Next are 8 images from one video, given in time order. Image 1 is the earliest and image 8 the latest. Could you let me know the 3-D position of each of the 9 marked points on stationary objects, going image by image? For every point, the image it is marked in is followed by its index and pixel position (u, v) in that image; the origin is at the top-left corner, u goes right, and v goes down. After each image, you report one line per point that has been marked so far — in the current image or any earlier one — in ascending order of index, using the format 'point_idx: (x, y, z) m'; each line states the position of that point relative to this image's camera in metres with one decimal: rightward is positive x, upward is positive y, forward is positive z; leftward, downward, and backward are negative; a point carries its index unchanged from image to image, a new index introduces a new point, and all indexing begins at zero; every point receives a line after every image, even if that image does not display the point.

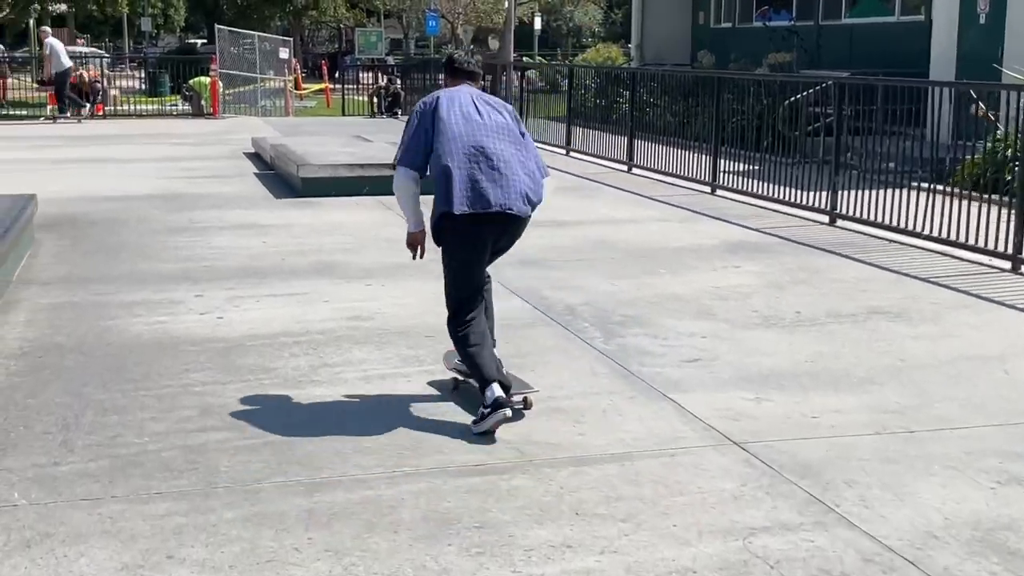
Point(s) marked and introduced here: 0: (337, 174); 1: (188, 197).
0: (-1.7, +1.1, +13.2) m
1: (-3.0, +0.8, +12.9) m
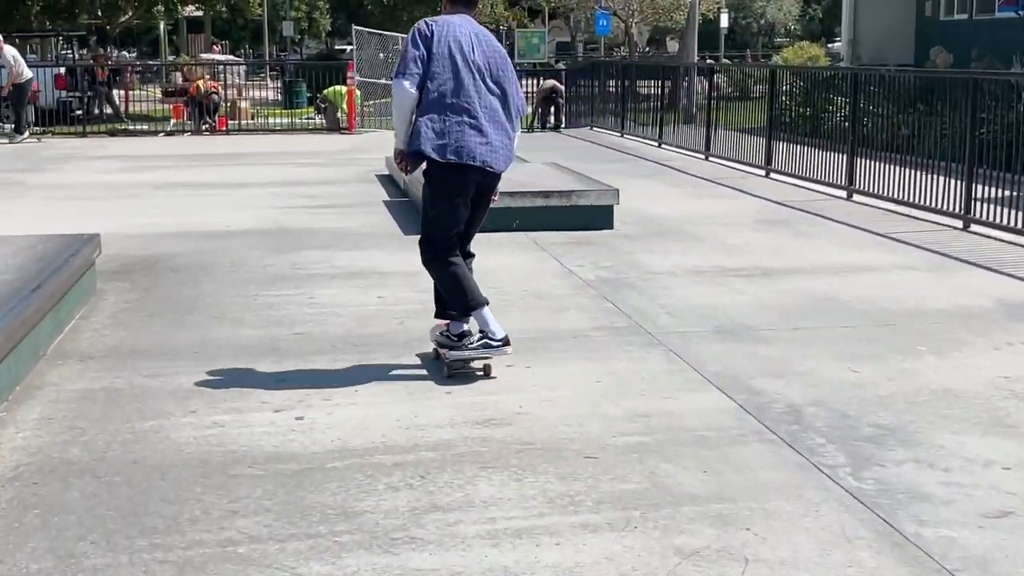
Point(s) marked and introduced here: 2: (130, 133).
0: (-0.2, +0.6, +10.6) m
1: (-1.6, +0.4, +10.5) m
2: (-5.1, +1.9, +19.1) m
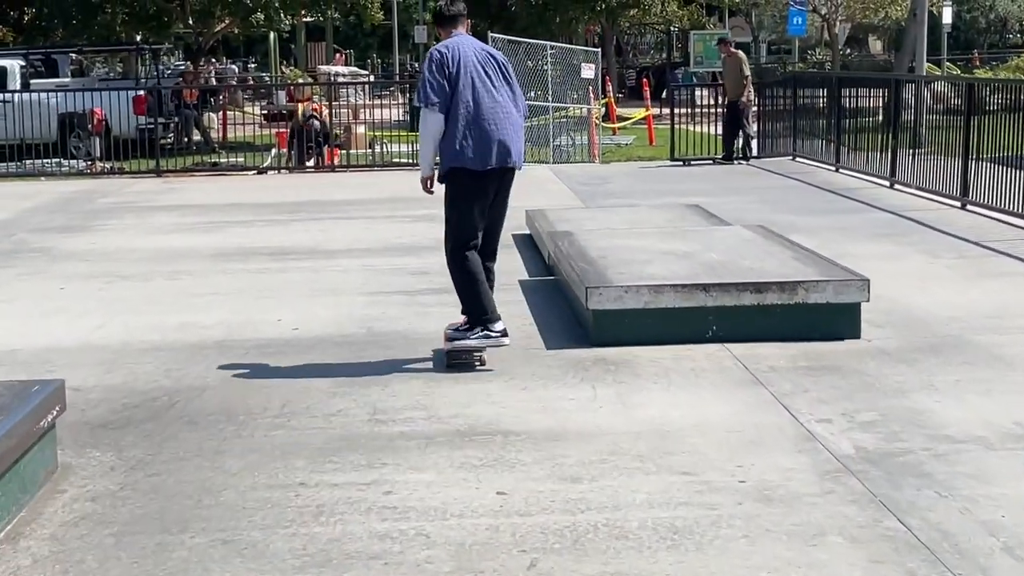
0: (+0.8, -0.1, +7.2) m
1: (-0.6, -0.3, +7.2) m
2: (-3.1, +1.1, +16.1) m
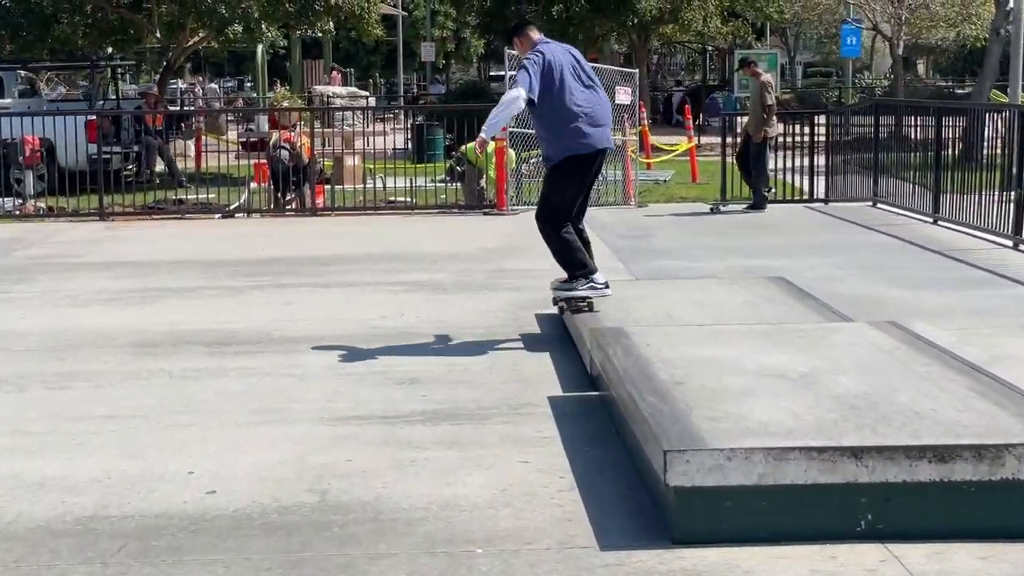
0: (+0.9, -0.6, +4.5) m
1: (-0.5, -0.8, +4.5) m
2: (-2.9, +0.5, +13.4) m
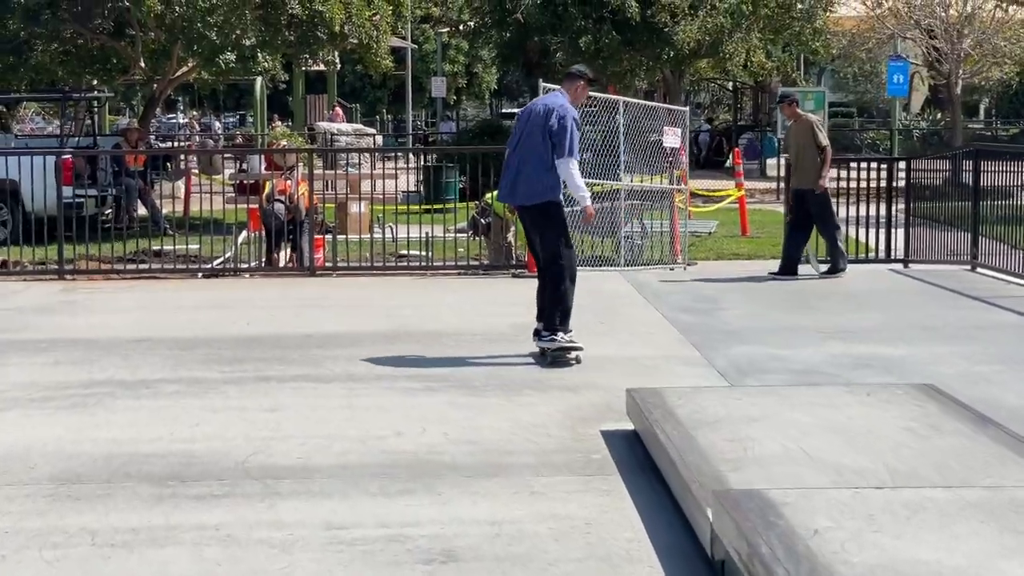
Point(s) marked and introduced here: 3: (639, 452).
0: (+1.1, -1.0, +2.3) m
1: (-0.3, -1.2, +2.3) m
2: (-2.6, -0.1, +11.3) m
3: (+0.5, -0.7, +6.1) m
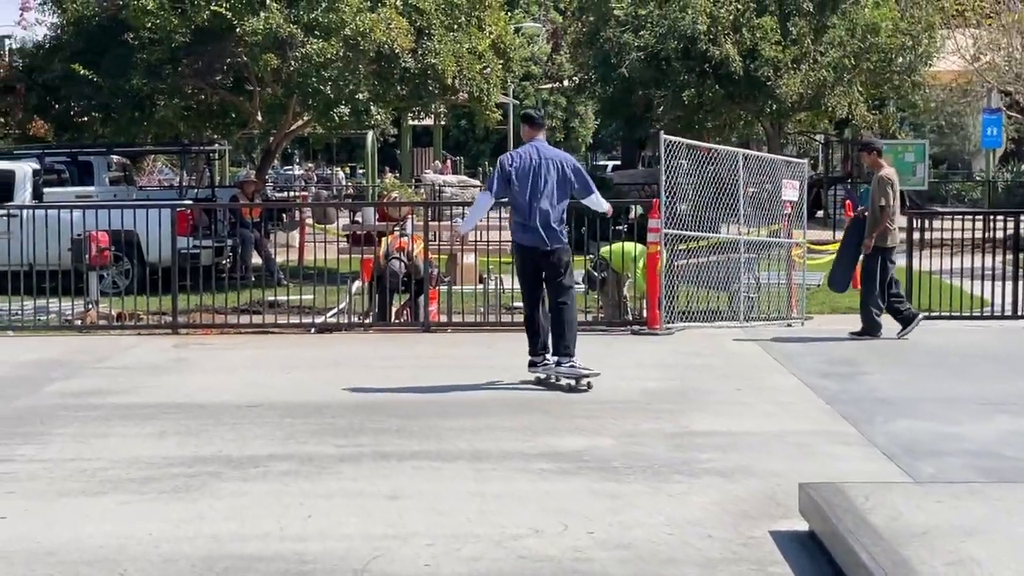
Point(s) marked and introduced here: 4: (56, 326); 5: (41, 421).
0: (+1.5, -1.2, +1.3) m
1: (+0.1, -1.4, +1.4) m
2: (-1.7, -0.6, +10.6) m
3: (+1.1, -1.0, +5.2) m
4: (-4.4, -0.4, +13.4) m
5: (-2.8, -0.8, +8.1) m
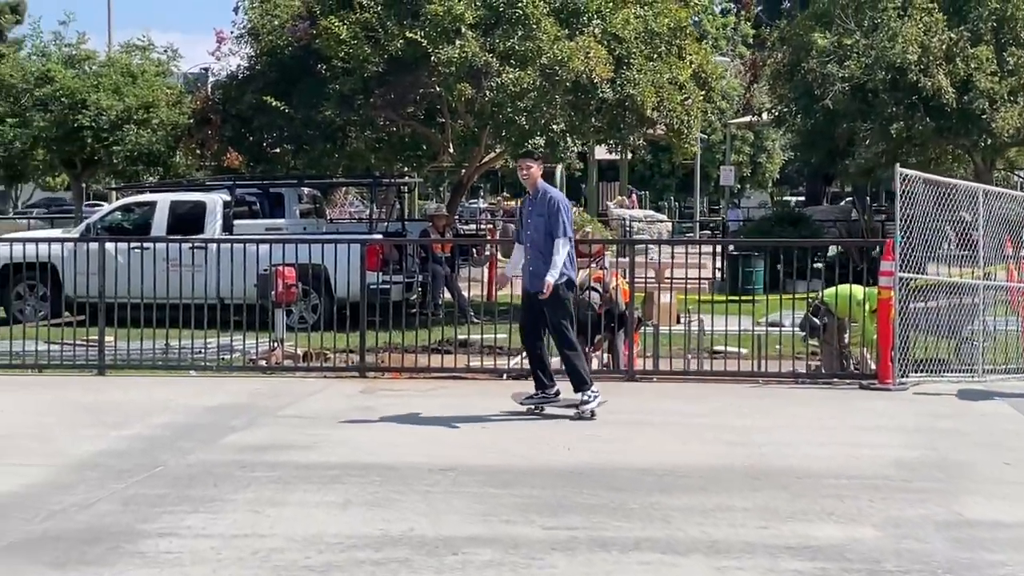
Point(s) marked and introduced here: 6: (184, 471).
0: (+1.8, -1.3, -0.1) m
1: (+0.4, -1.5, +0.2) m
2: (-0.2, -0.9, +9.5) m
3: (+1.9, -1.2, +3.8) m
4: (-2.5, -0.7, +12.6) m
5: (-1.6, -1.0, +7.2) m
6: (-1.8, -1.0, +7.6) m
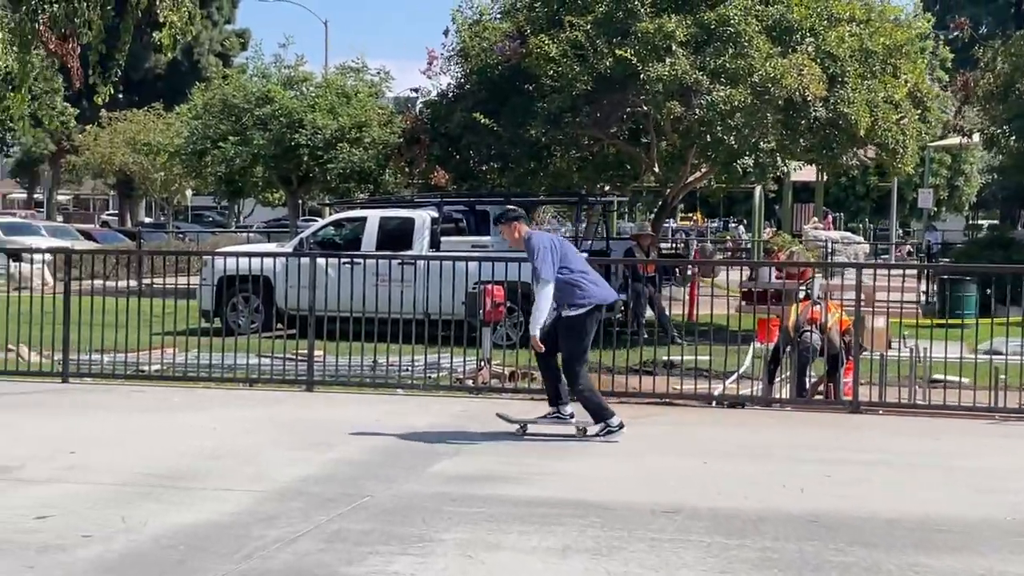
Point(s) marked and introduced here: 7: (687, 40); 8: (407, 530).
0: (+1.8, -1.4, -0.7) m
1: (+0.5, -1.6, -0.2) m
2: (+1.3, -1.1, +9.1) m
3: (+2.5, -1.4, +3.1) m
4: (-0.6, -0.9, +12.5) m
5: (-0.4, -1.1, +7.0) m
6: (-0.6, -1.1, +7.5) m
7: (+2.2, +3.0, +17.1) m
8: (-0.5, -1.2, +6.8) m
